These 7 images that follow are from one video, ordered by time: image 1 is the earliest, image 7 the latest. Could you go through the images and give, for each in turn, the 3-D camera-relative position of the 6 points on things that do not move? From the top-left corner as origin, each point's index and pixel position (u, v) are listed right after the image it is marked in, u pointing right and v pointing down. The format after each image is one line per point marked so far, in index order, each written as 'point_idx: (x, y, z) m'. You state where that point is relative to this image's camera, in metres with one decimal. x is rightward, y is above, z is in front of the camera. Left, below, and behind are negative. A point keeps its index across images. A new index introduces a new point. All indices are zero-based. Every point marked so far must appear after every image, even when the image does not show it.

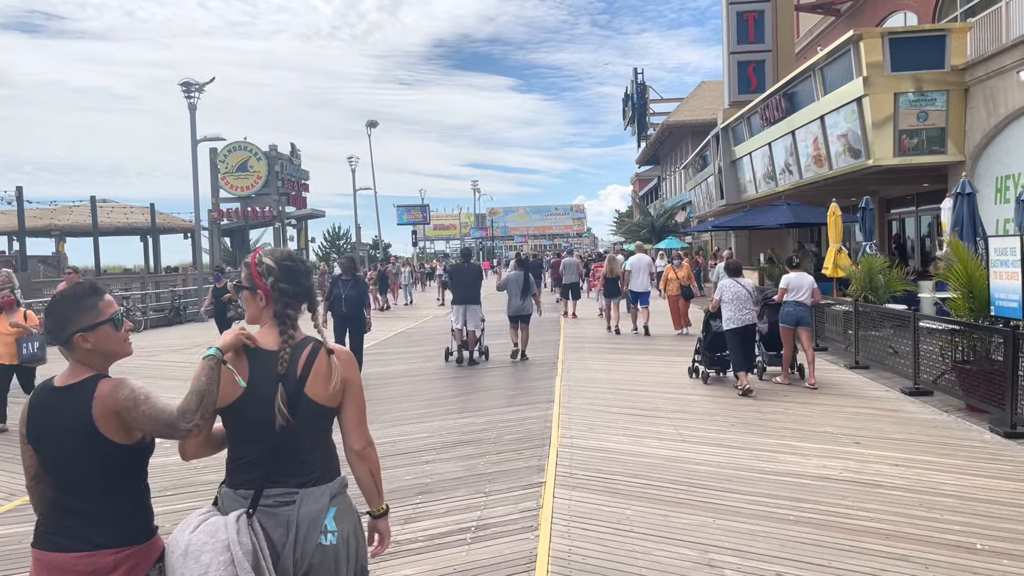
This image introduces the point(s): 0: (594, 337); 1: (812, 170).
0: (+1.6, -0.9, +16.3) m
1: (+6.7, +2.7, +18.6) m
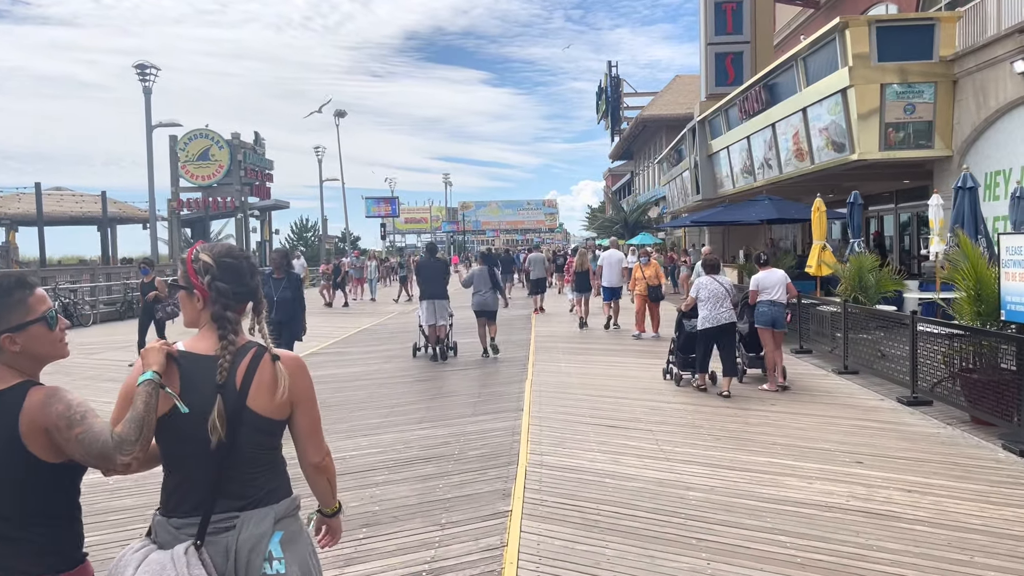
0: (+1.0, -0.9, +15.5) m
1: (+6.0, +2.7, +18.0) m
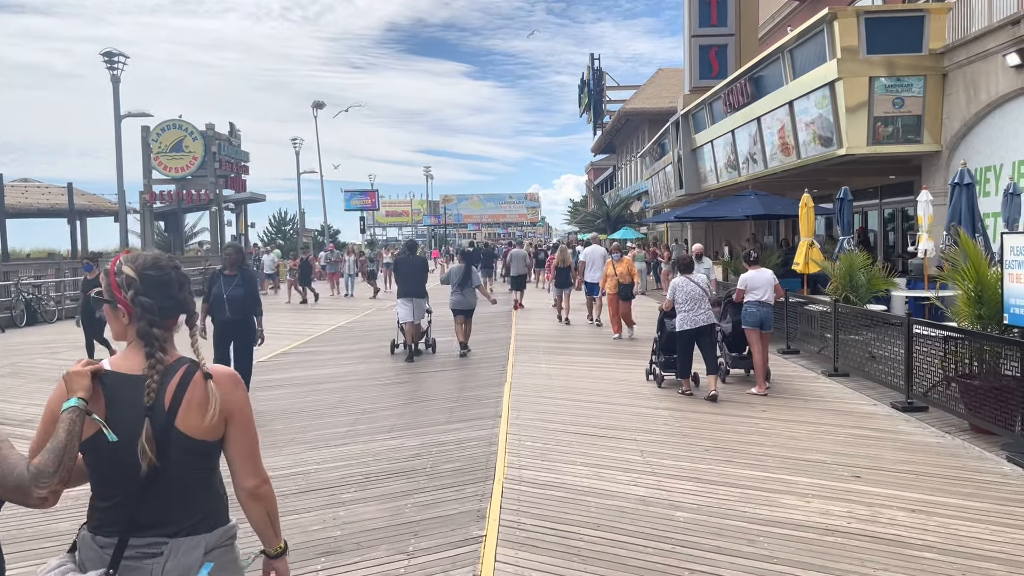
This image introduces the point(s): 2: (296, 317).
0: (+0.6, -0.8, +15.1) m
1: (+5.6, +2.8, +17.7) m
2: (-5.0, -0.7, +19.2) m
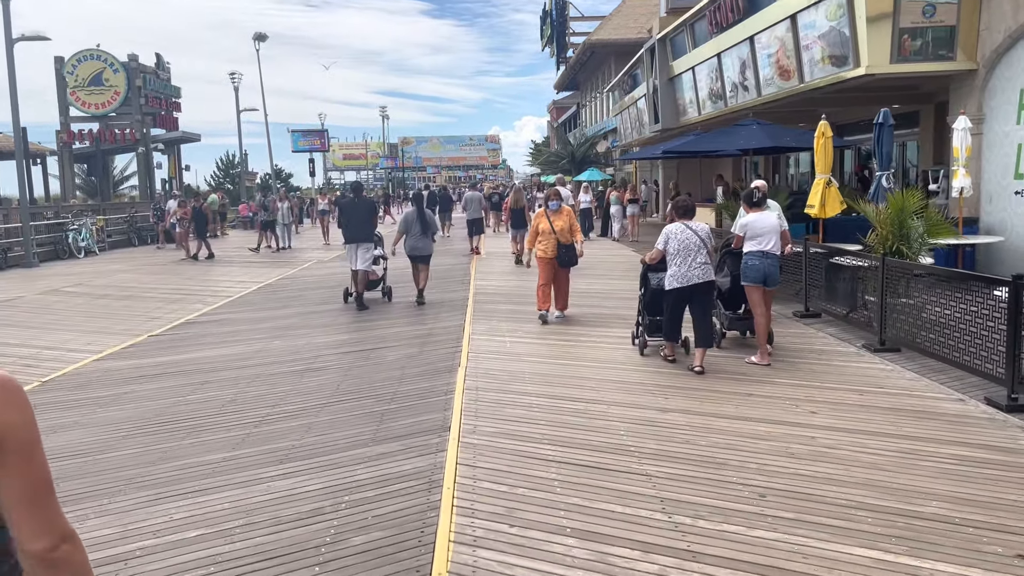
0: (0.0, 0.0, +12.8) m
1: (+4.8, +3.8, +15.4) m
2: (-5.8, +0.3, +16.7) m
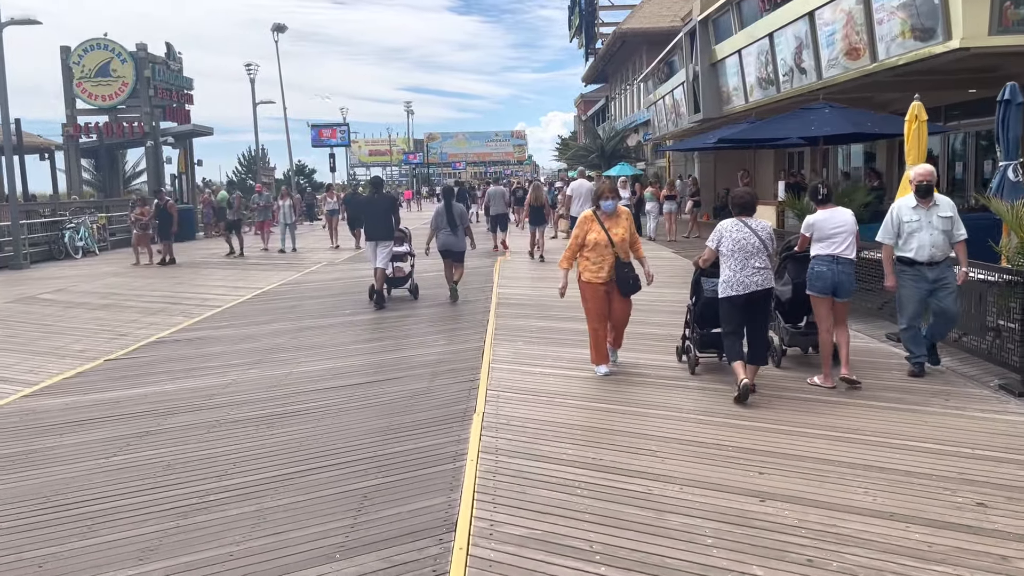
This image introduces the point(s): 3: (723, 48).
0: (+0.4, -0.2, +11.1) m
1: (+5.3, +3.6, +13.5) m
2: (-5.3, +0.2, +15.2) m
3: (+4.9, +5.5, +19.2) m
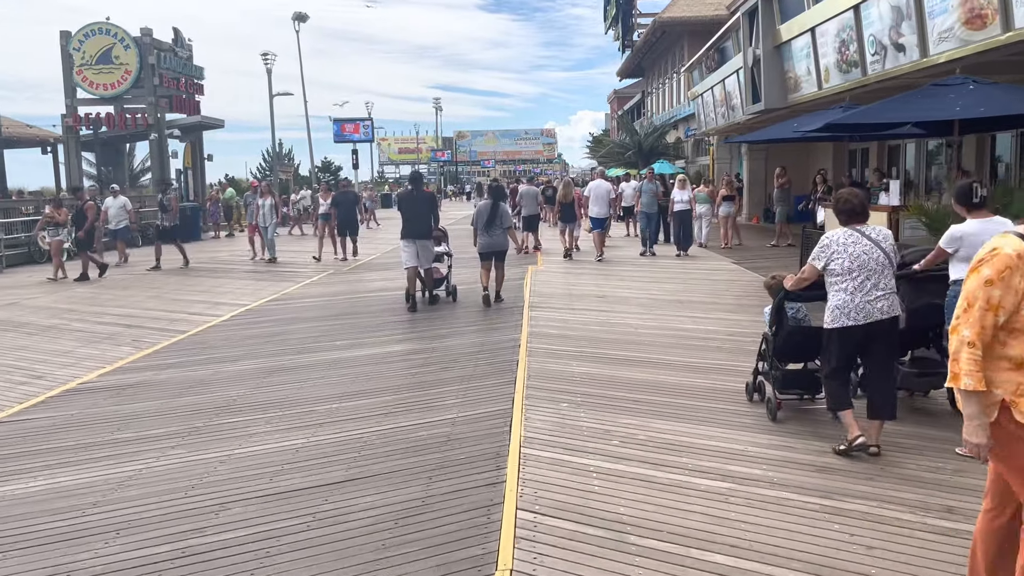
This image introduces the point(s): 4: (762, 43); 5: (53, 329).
0: (+0.7, -0.5, +8.7) m
1: (+5.8, +3.3, +11.0) m
2: (-4.8, 0.0, +13.0) m
3: (+5.6, +5.2, +16.6) m
4: (+5.4, +5.3, +18.0) m
5: (-5.3, -0.5, +9.5) m
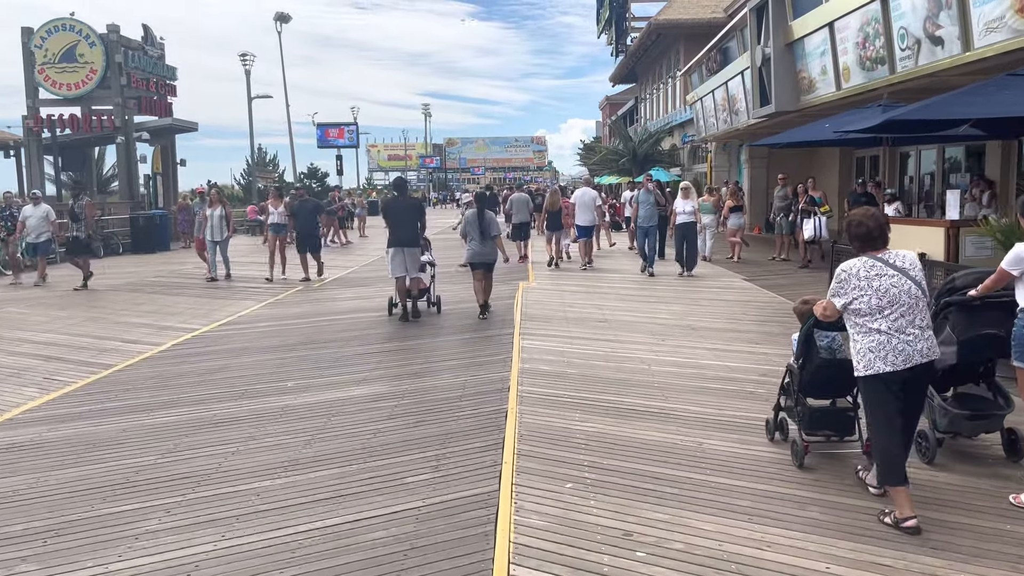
0: (+0.6, -0.7, +7.3) m
1: (+5.6, +3.0, +9.6) m
2: (-5.0, -0.3, +11.5) m
3: (+5.4, +4.9, +15.3) m
4: (+5.2, +4.9, +16.7) m
5: (-5.4, -0.7, +8.0) m
